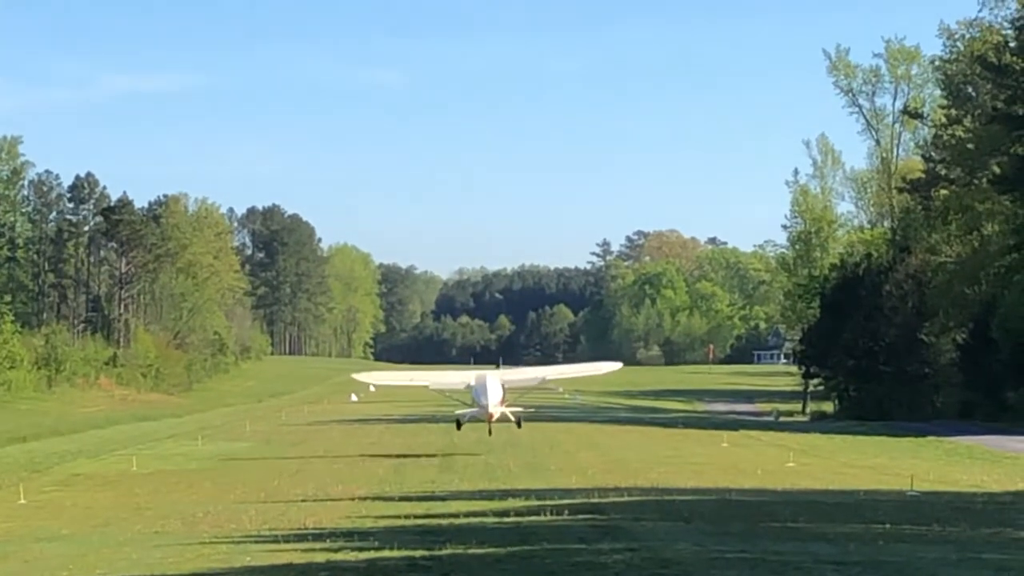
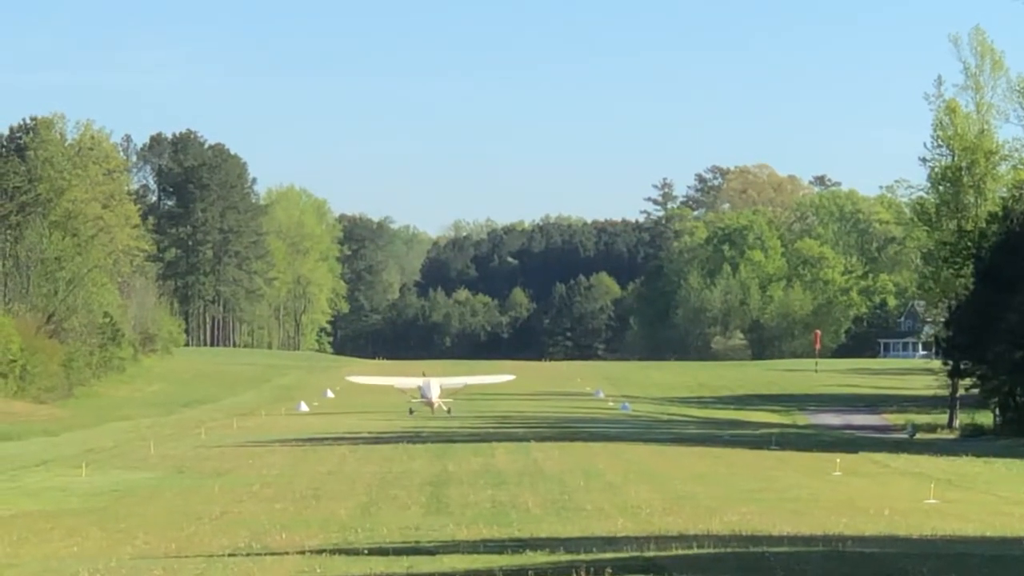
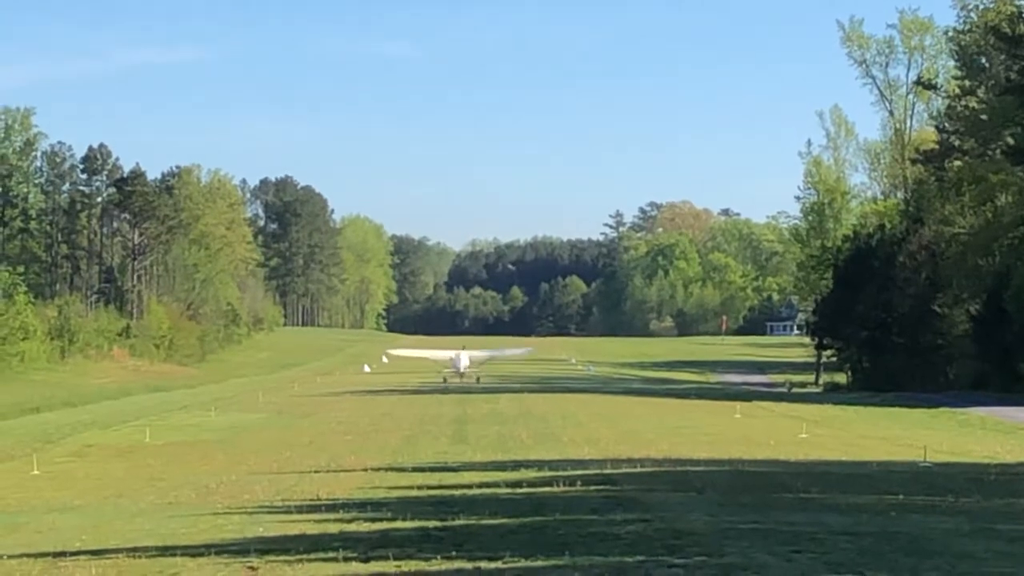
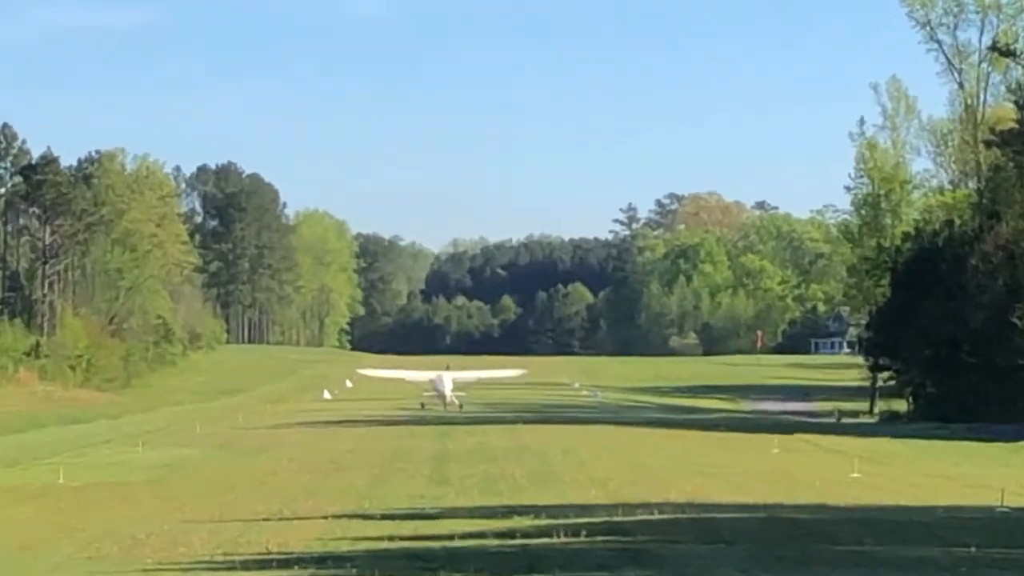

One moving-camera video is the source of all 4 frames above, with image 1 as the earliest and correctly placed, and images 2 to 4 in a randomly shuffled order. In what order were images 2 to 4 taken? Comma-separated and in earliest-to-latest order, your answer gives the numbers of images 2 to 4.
3, 4, 2
